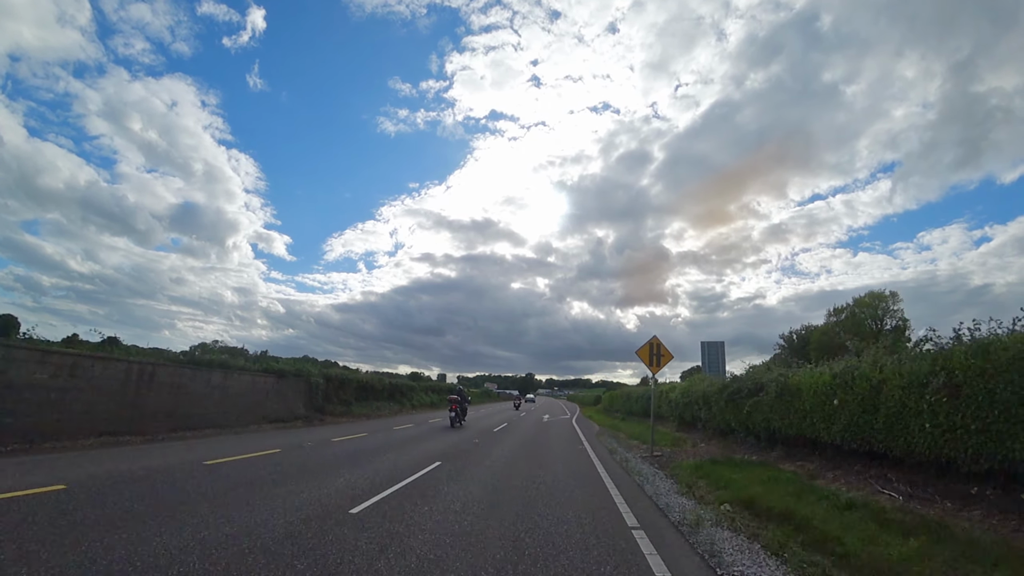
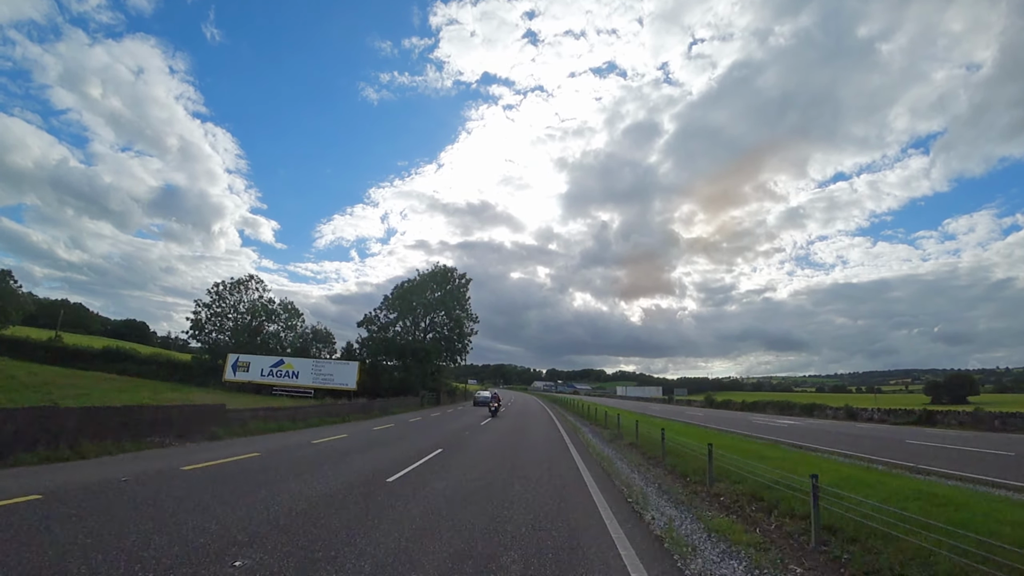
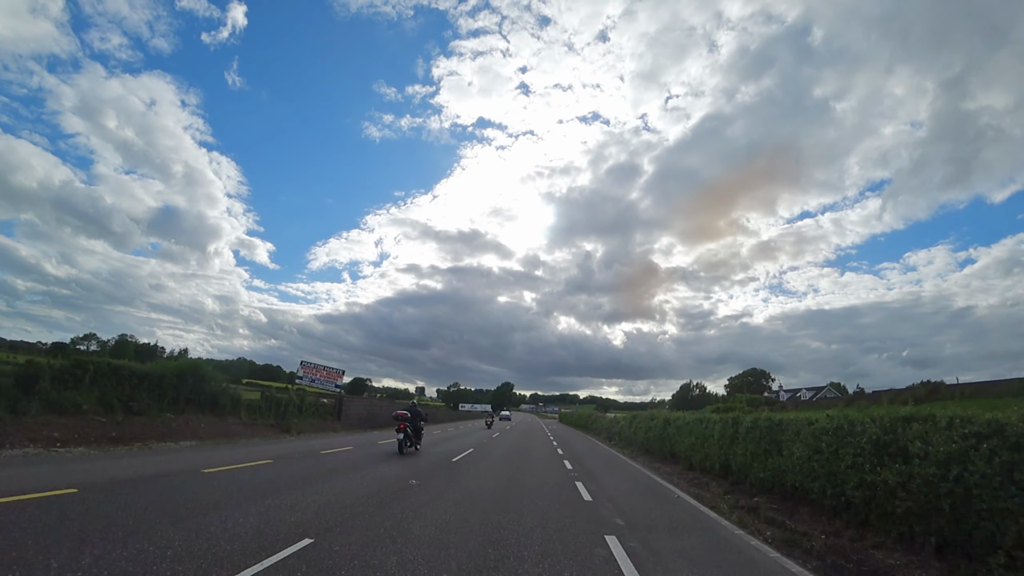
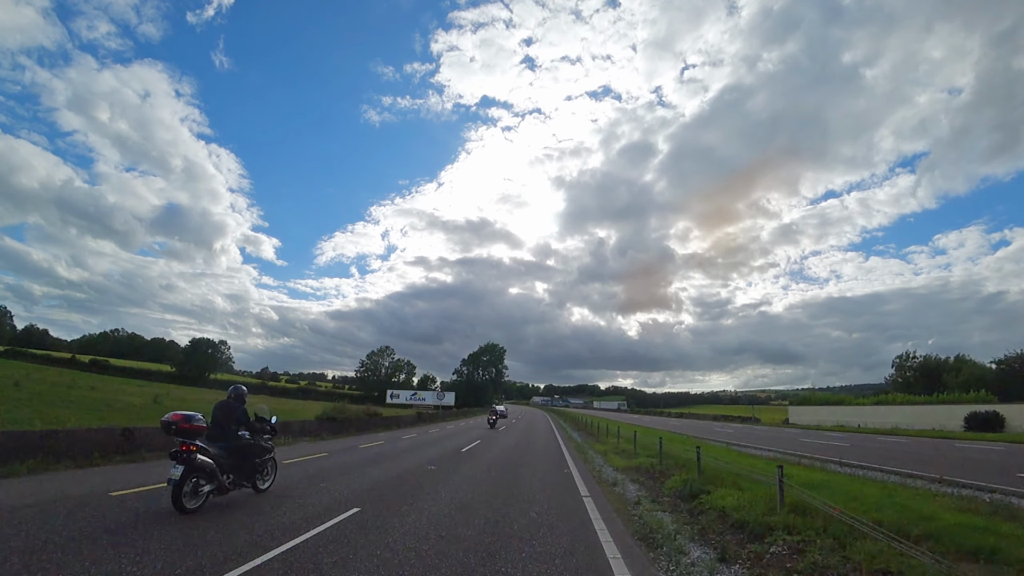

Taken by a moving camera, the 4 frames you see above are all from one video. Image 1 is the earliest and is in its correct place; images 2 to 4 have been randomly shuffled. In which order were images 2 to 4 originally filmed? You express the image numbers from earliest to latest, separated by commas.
3, 4, 2
